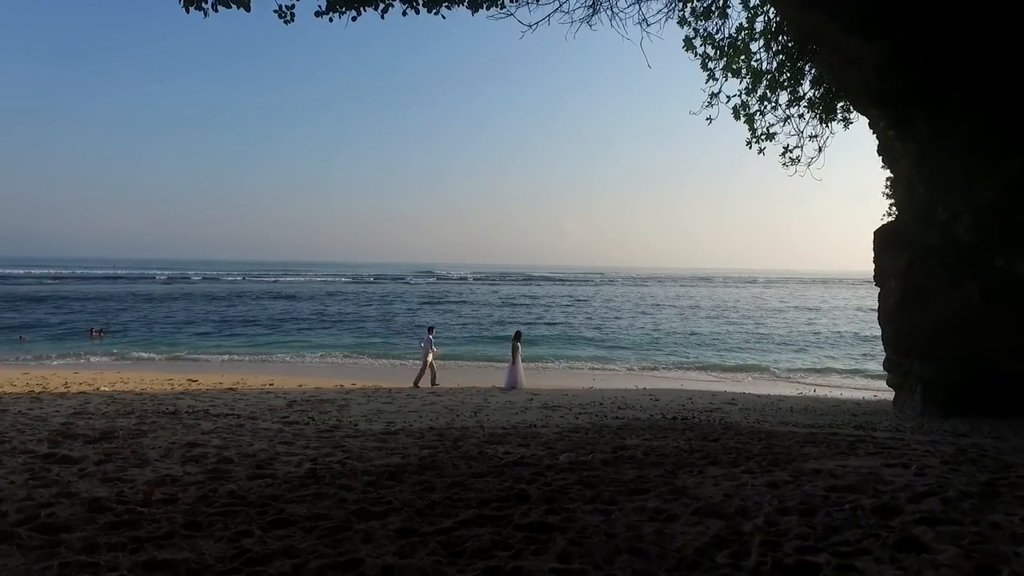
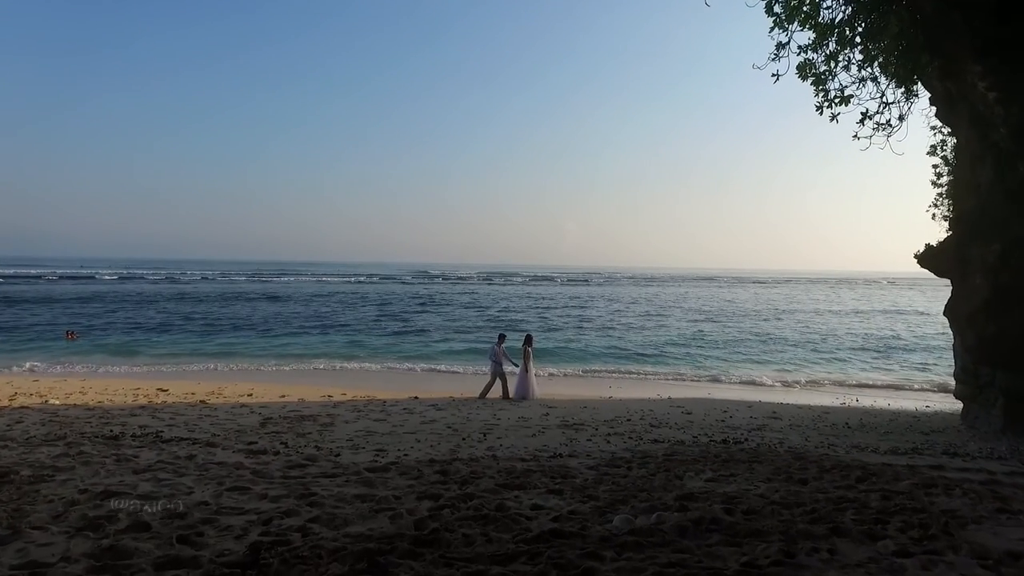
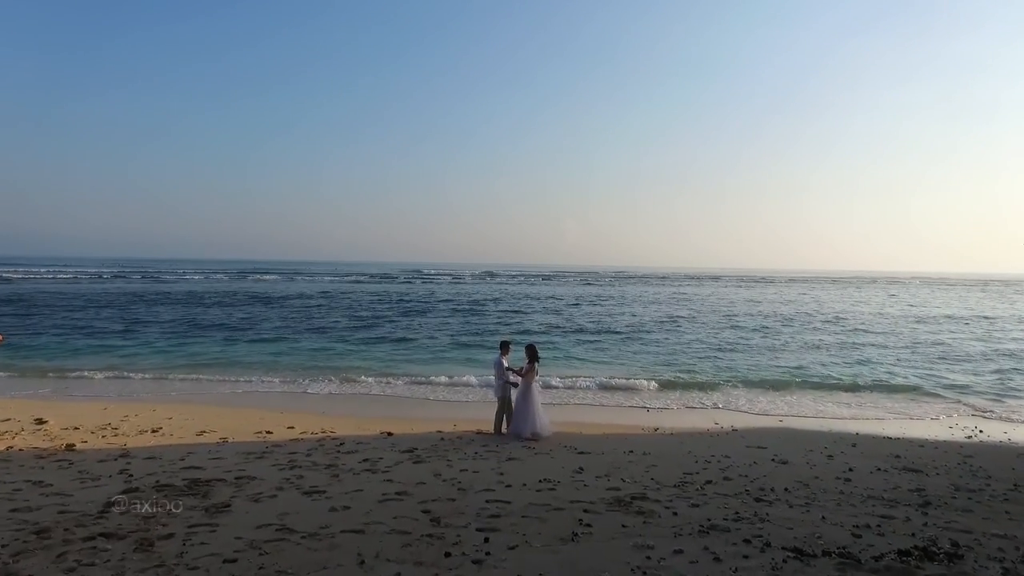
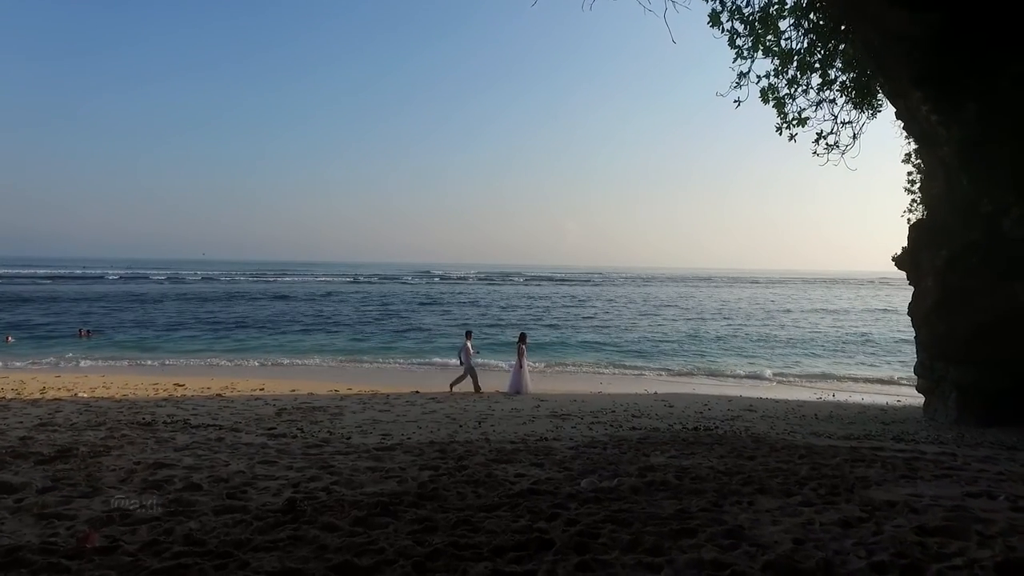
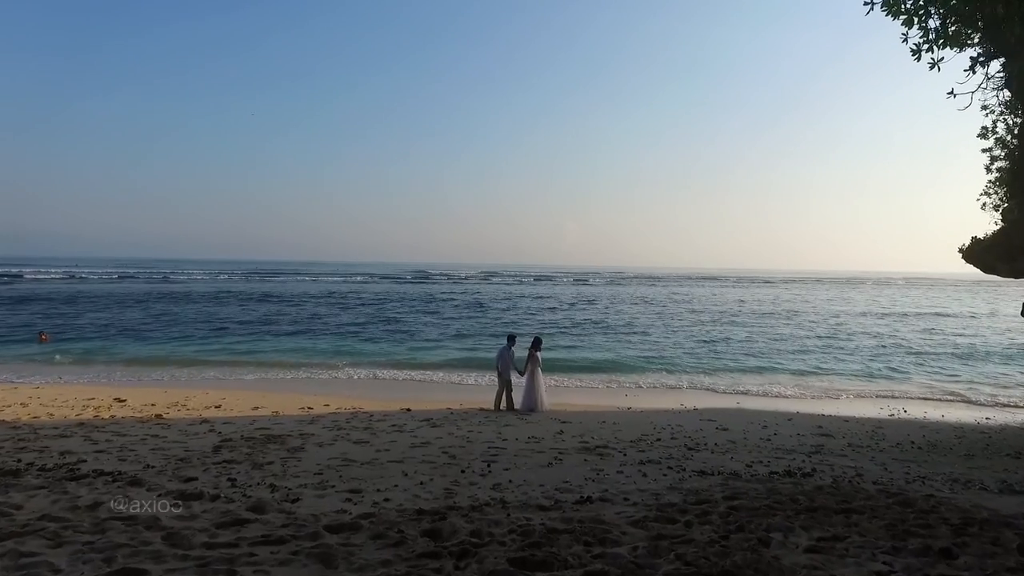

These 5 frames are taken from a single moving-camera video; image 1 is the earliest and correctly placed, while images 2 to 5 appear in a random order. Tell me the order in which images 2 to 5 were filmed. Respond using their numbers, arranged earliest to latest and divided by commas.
4, 2, 5, 3
